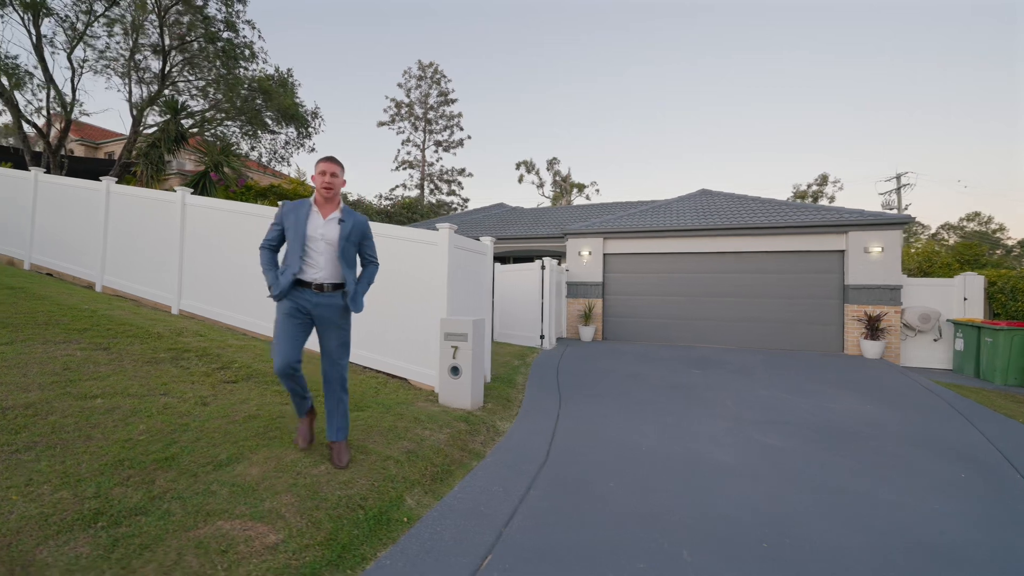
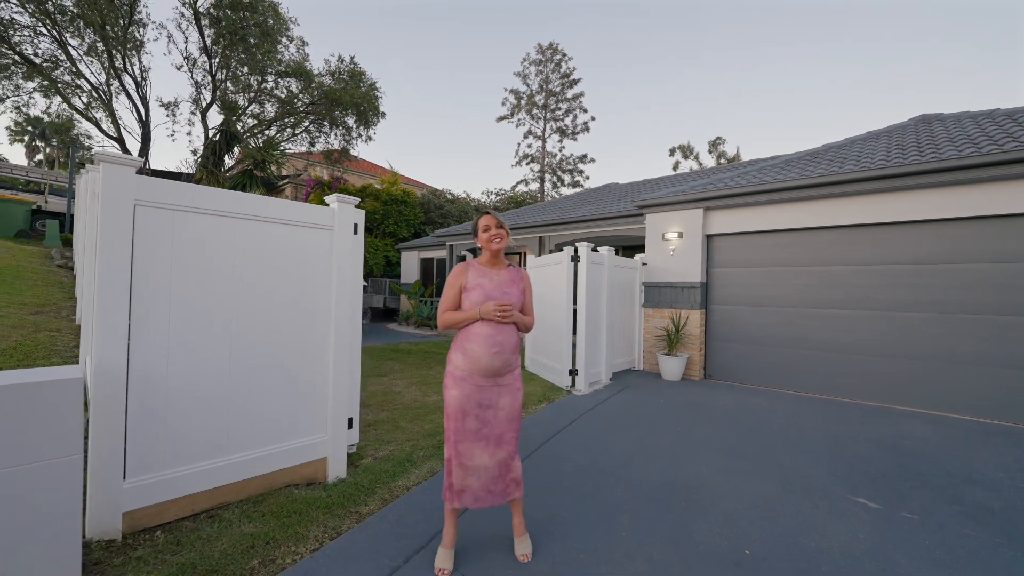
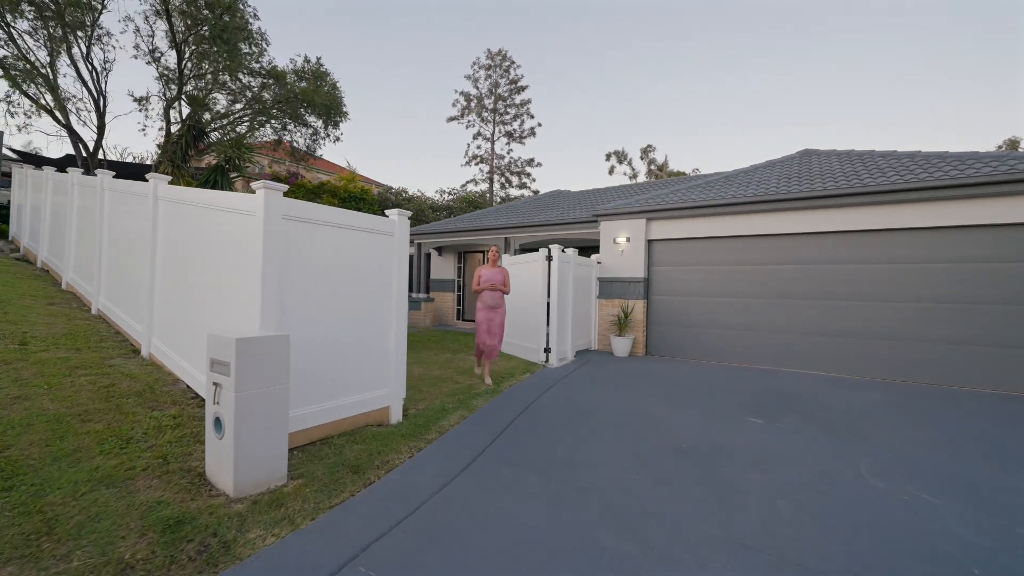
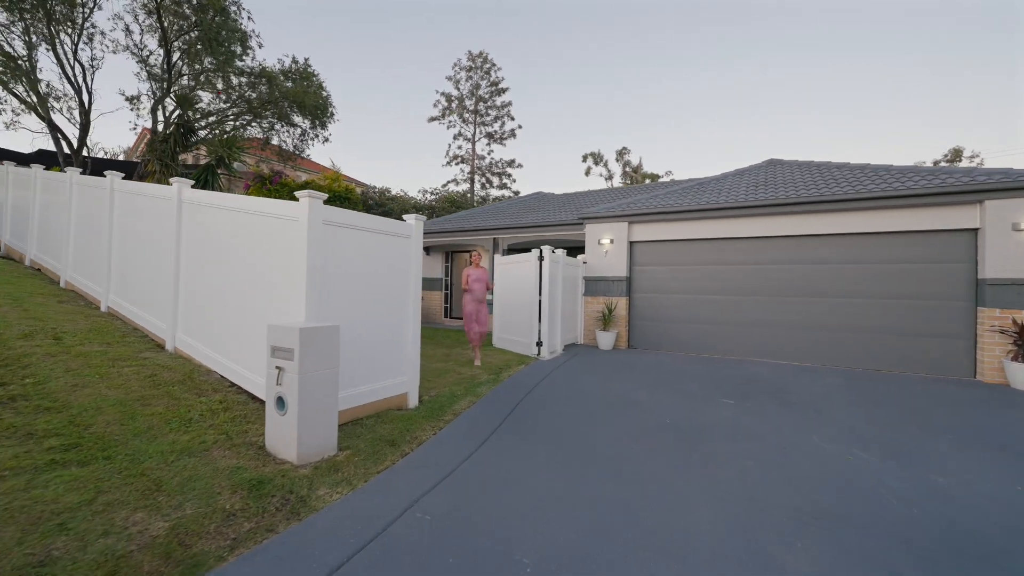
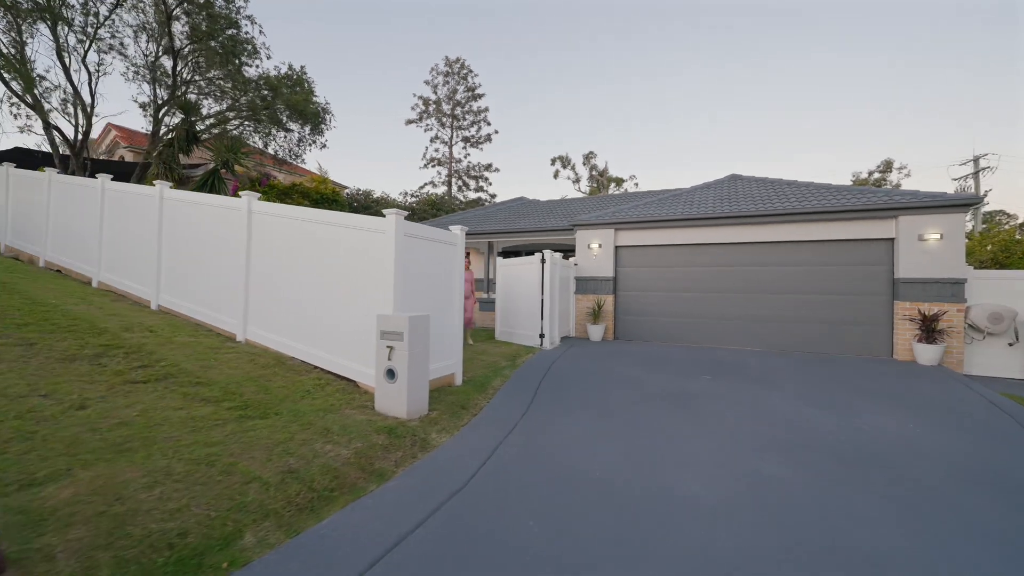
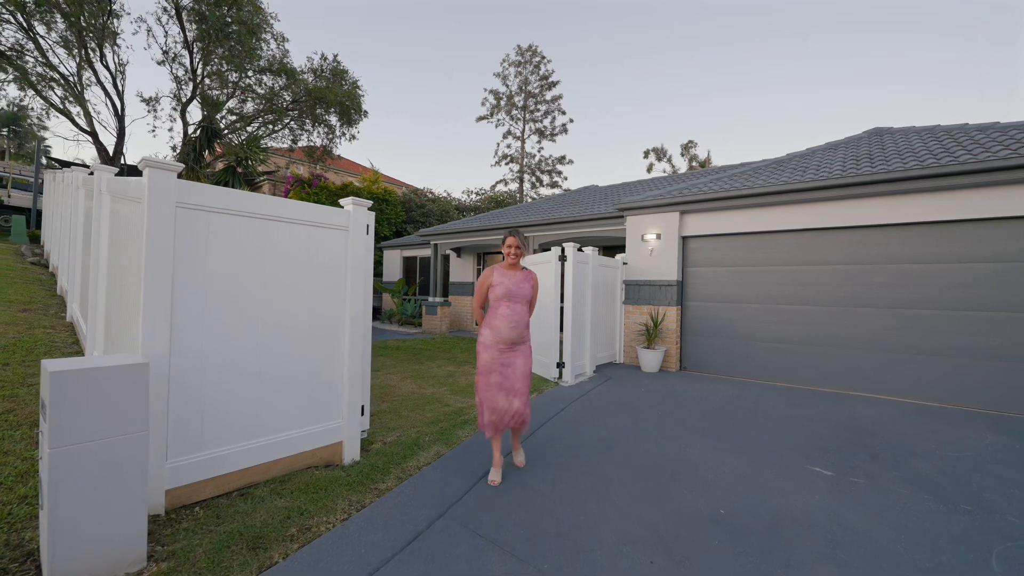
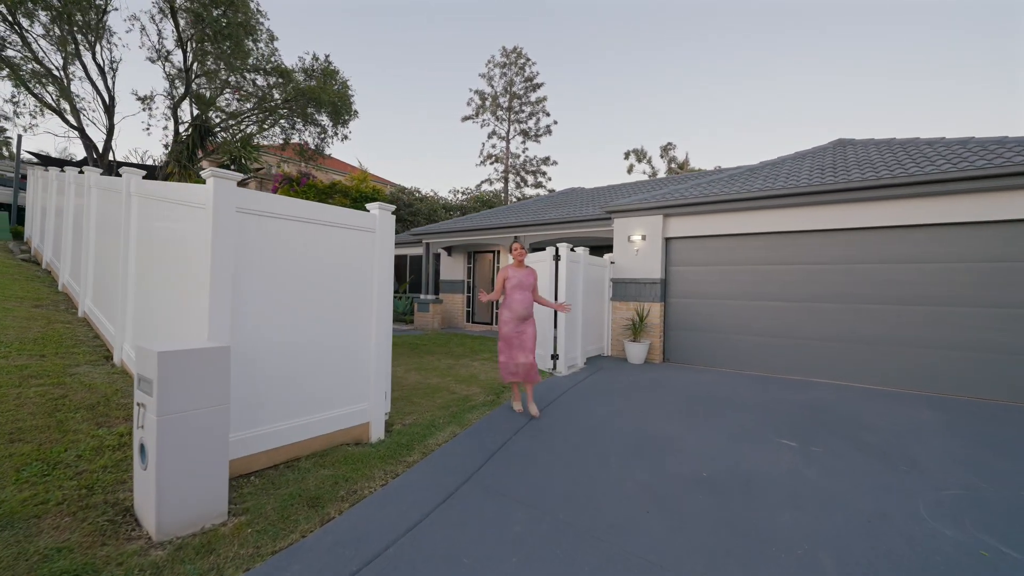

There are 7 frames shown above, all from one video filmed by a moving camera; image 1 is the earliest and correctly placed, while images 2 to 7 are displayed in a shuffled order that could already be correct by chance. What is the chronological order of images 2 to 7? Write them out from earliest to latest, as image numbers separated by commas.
5, 4, 3, 7, 6, 2
